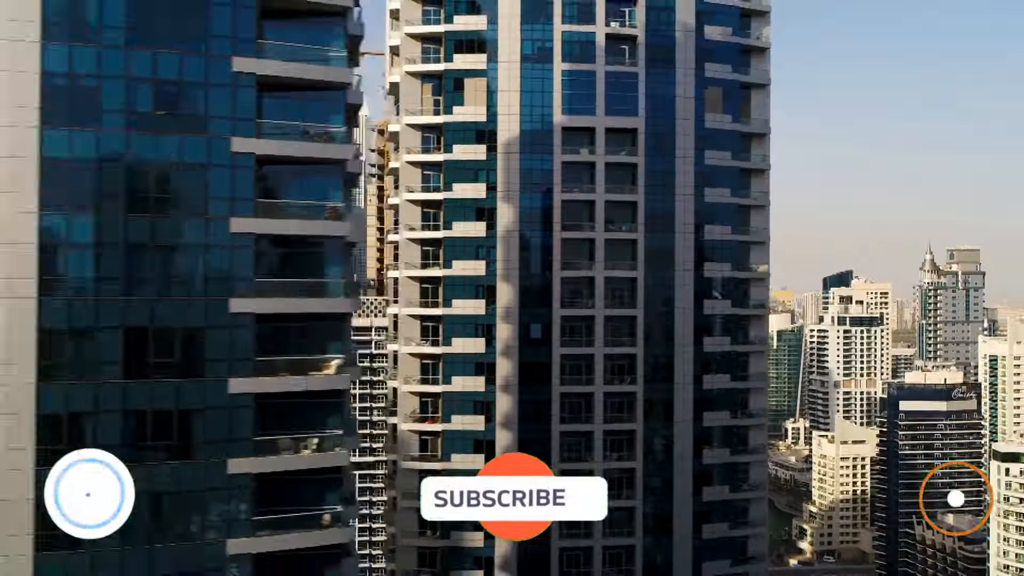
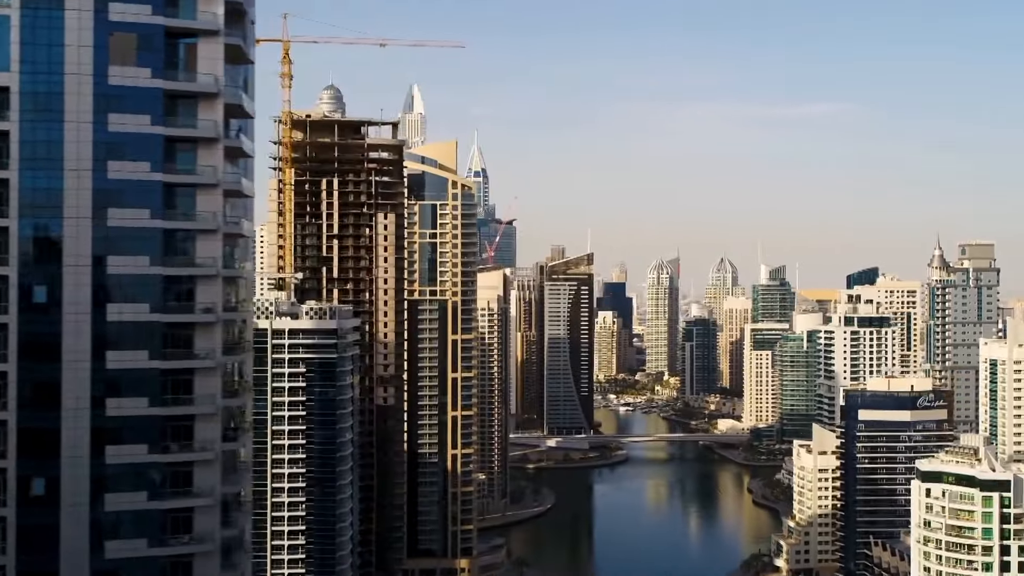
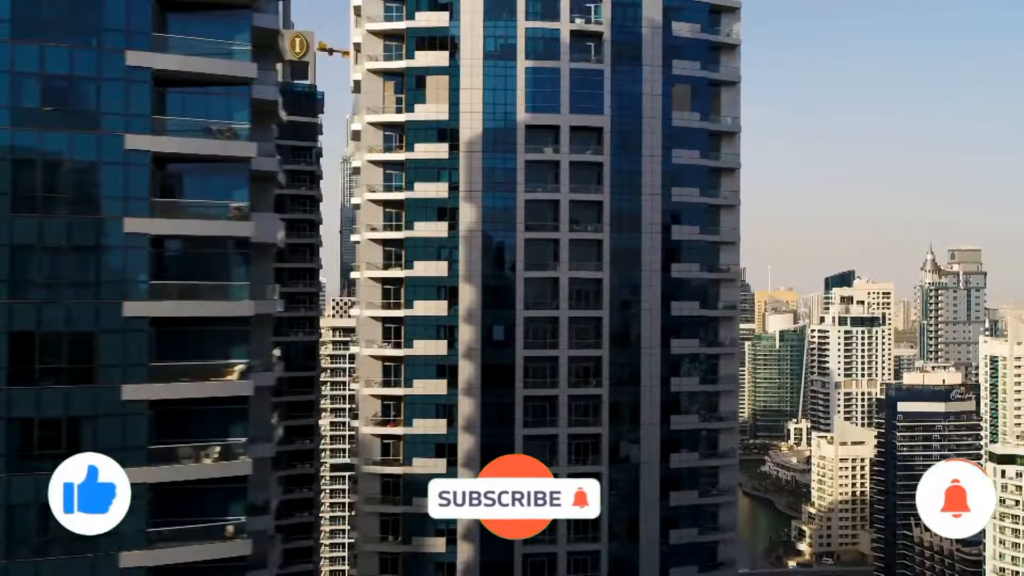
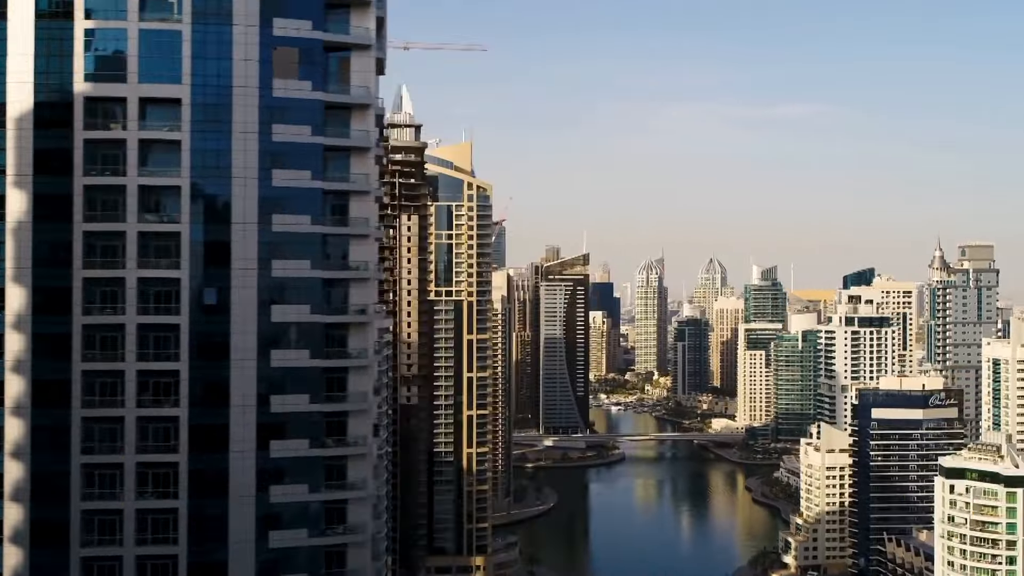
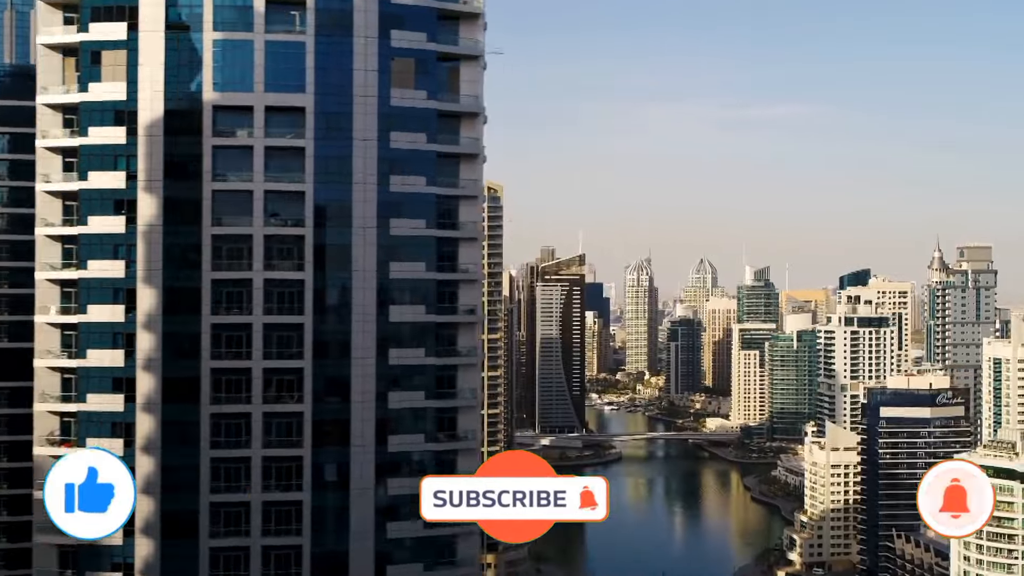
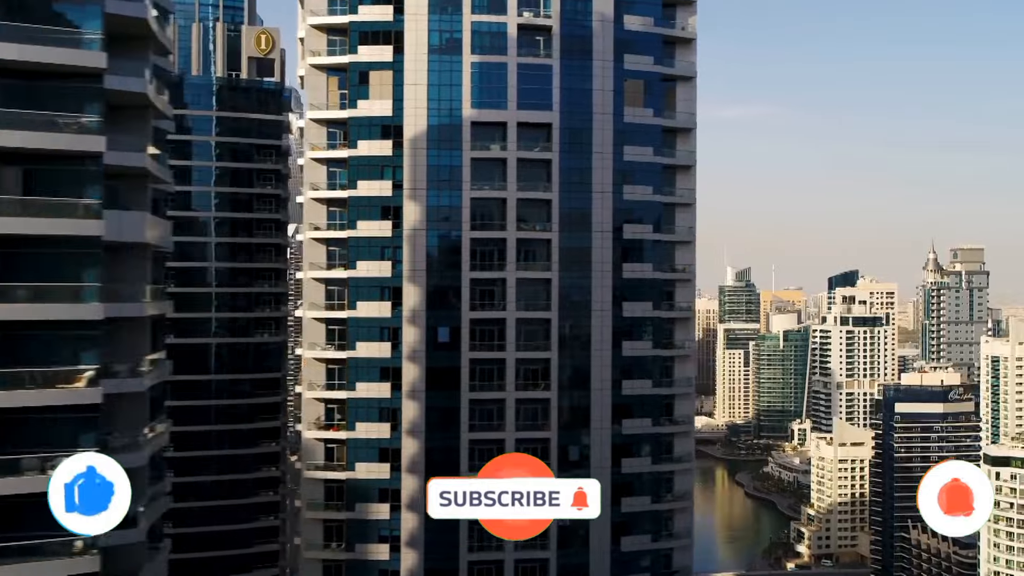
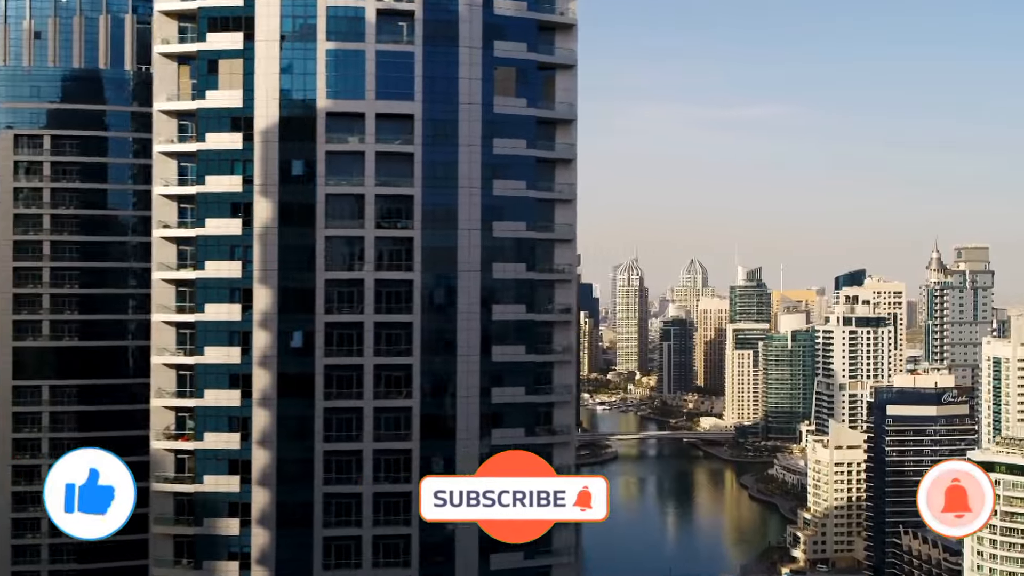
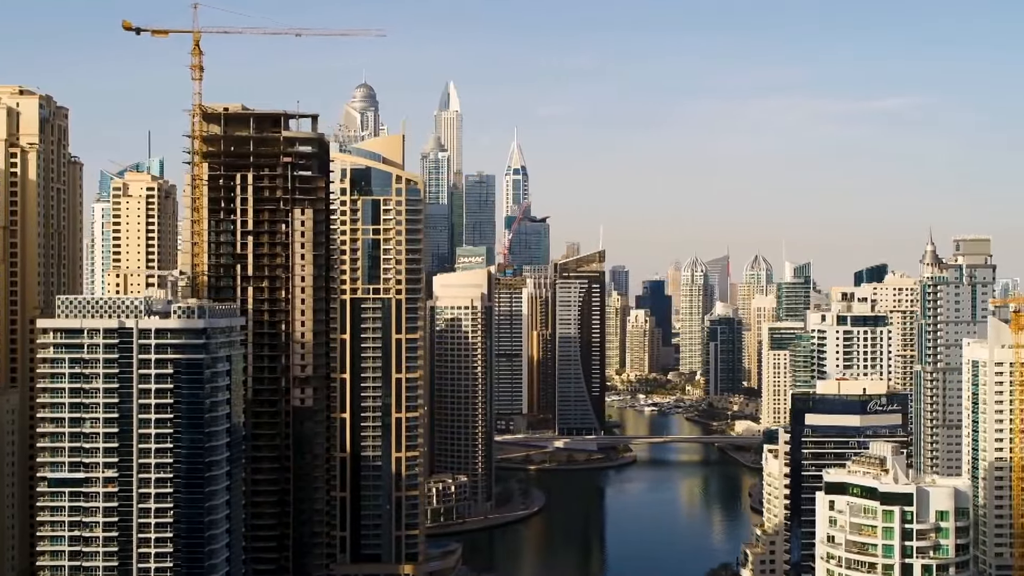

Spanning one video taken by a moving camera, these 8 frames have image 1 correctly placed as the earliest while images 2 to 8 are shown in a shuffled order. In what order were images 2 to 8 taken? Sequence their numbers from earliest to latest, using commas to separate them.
3, 6, 7, 5, 4, 2, 8
